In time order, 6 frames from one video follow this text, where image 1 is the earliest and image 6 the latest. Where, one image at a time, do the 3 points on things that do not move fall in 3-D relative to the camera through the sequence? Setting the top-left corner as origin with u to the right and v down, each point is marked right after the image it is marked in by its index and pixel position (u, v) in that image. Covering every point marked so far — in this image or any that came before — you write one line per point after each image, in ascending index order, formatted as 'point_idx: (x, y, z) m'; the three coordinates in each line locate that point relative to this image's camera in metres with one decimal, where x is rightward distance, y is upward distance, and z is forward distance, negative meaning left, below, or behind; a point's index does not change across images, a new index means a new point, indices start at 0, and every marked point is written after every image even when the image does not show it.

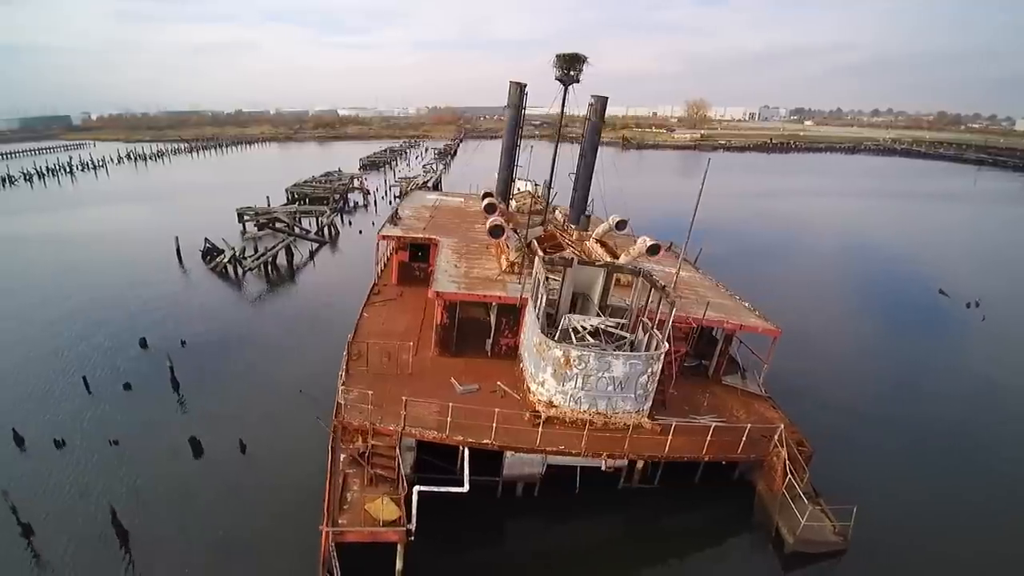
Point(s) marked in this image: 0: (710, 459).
0: (+5.1, -4.4, +13.7) m
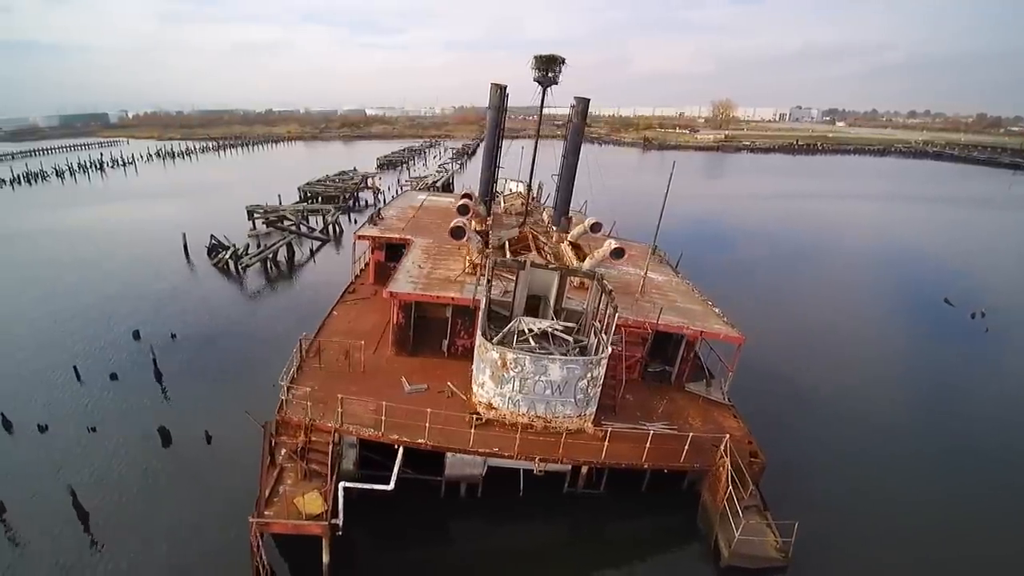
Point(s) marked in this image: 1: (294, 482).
0: (+3.5, -4.5, +13.5) m
1: (-5.3, -4.7, +12.8) m
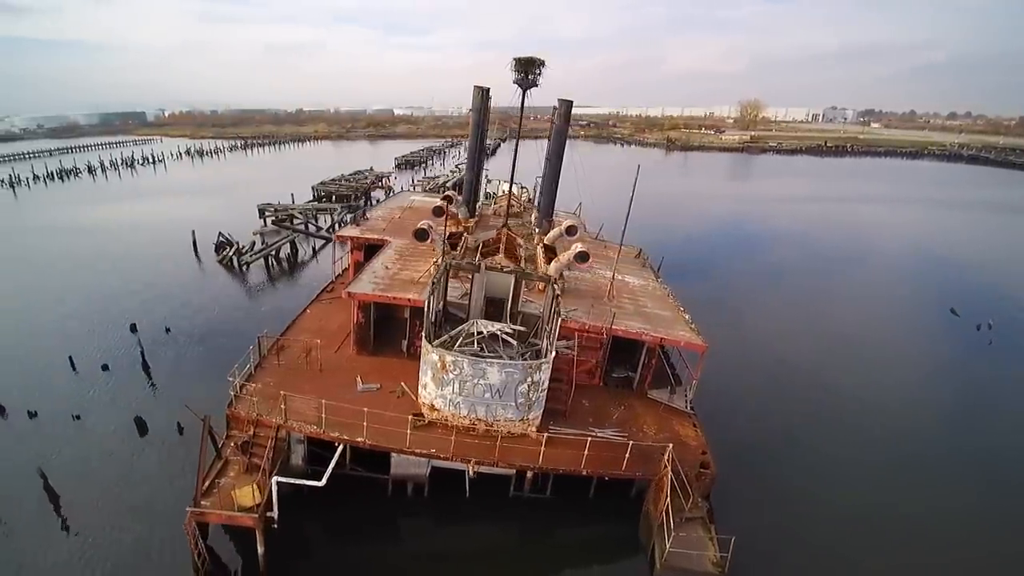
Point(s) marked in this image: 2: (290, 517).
0: (+1.9, -4.7, +13.4) m
1: (-6.9, -4.7, +13.2) m
2: (-6.2, -6.5, +14.9) m
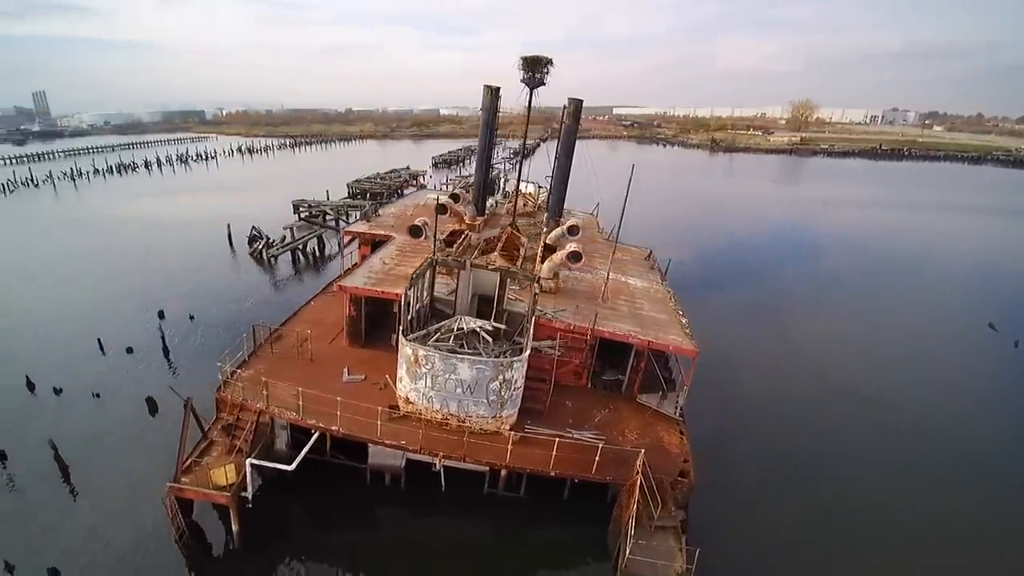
0: (+1.1, -4.7, +13.3) m
1: (-7.7, -4.4, +13.8) m
2: (-6.9, -6.2, +15.4) m
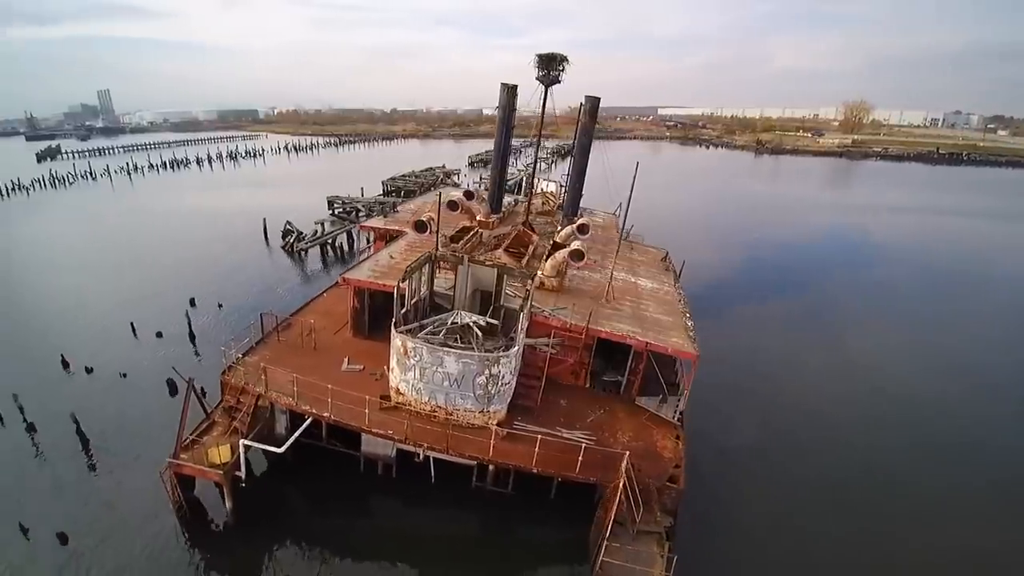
0: (+0.7, -4.6, +13.2) m
1: (-8.1, -4.0, +14.4) m
2: (-7.2, -5.9, +16.0) m
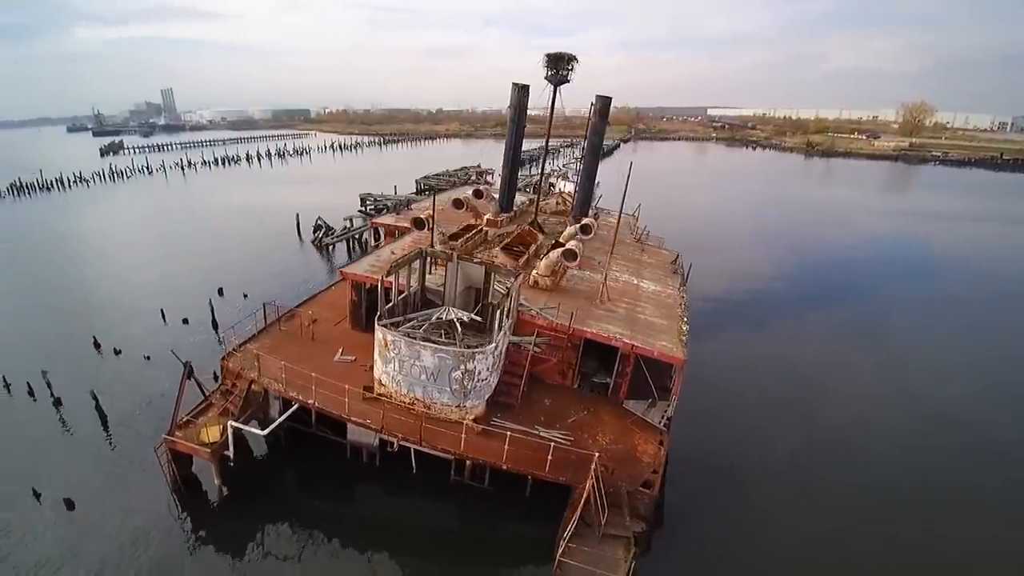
0: (-0.1, -4.5, +13.3) m
1: (-8.7, -3.7, +15.3) m
2: (-7.7, -5.6, +16.7) m
